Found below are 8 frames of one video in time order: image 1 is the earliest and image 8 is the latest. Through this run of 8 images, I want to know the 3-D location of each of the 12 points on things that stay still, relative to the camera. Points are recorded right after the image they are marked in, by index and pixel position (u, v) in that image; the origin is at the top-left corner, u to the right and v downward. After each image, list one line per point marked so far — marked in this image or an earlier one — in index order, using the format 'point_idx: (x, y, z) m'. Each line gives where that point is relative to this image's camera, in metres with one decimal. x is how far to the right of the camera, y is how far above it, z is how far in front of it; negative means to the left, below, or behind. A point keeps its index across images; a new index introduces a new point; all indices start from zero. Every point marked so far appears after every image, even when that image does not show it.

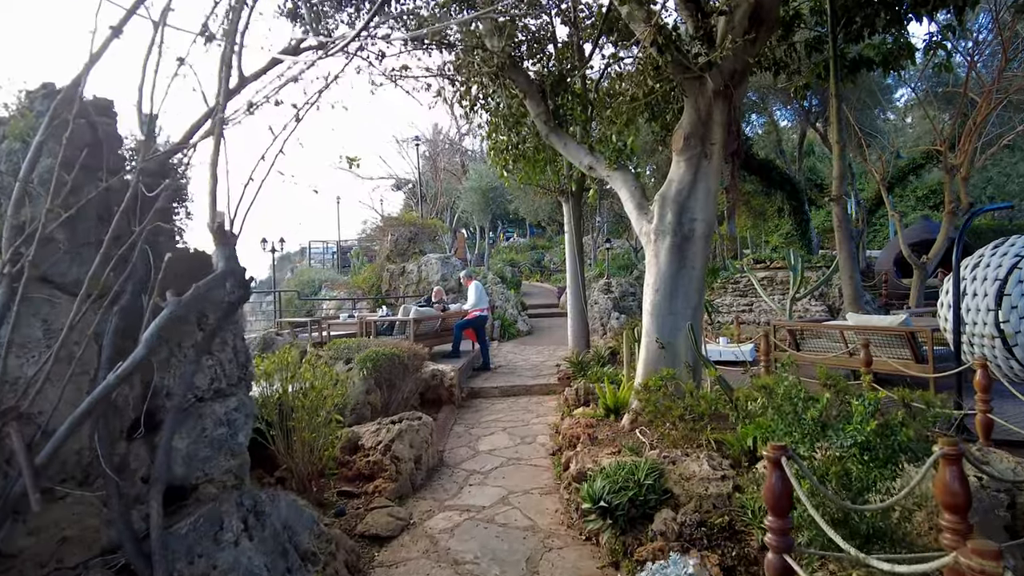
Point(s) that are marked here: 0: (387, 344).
0: (-1.4, -0.6, +7.2) m
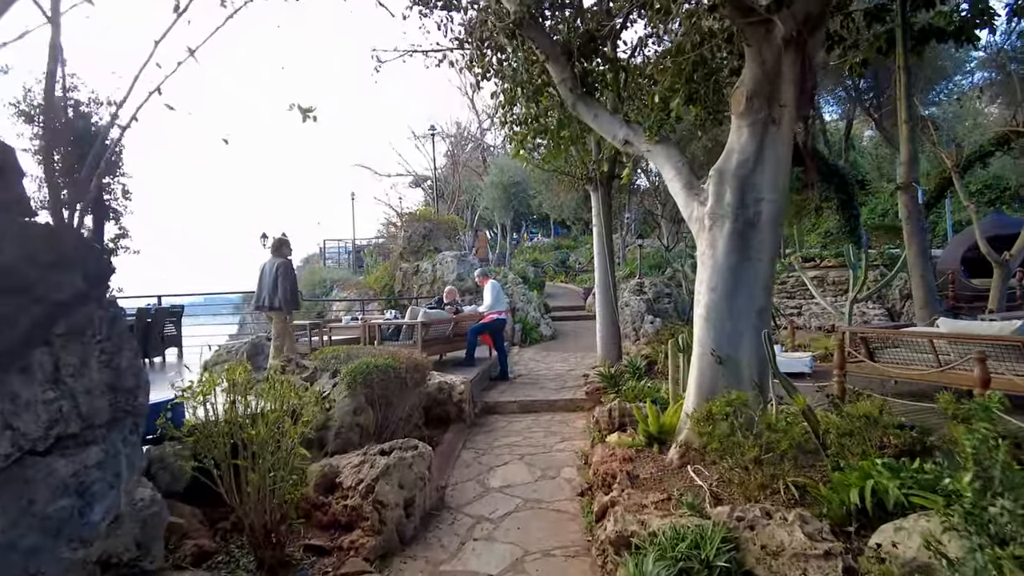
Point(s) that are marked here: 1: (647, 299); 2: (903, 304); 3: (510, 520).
0: (-1.2, -0.6, +6.1) m
1: (+2.4, -0.2, +11.6) m
2: (+6.9, -0.3, +11.6) m
3: (0.0, -1.6, +4.4) m
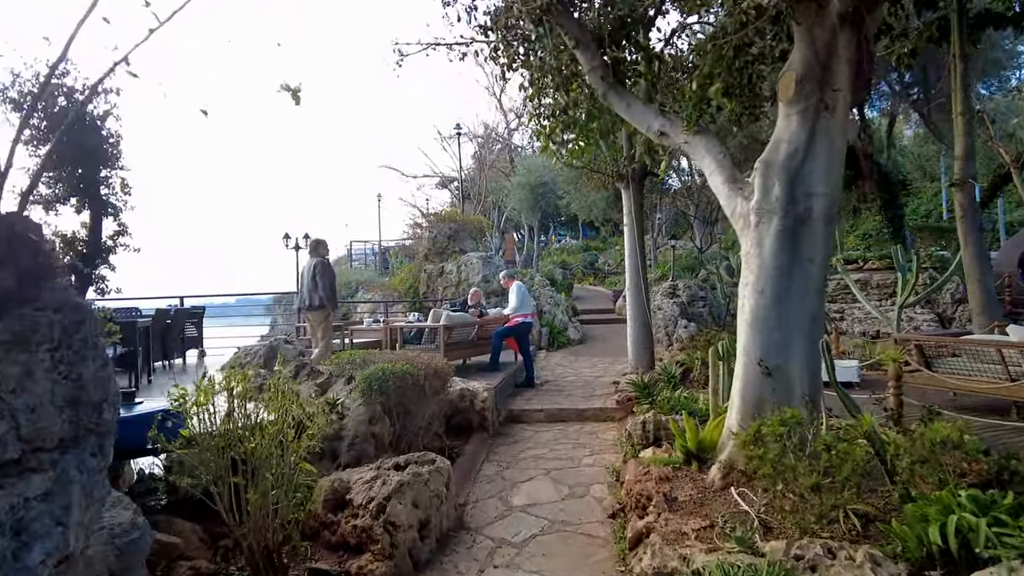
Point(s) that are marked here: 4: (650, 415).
0: (-1.0, -0.6, +5.8) m
1: (+2.8, -0.2, +11.1) m
2: (+7.3, -0.3, +10.9) m
3: (+0.1, -1.6, +4.0) m
4: (+1.1, -1.0, +5.3) m
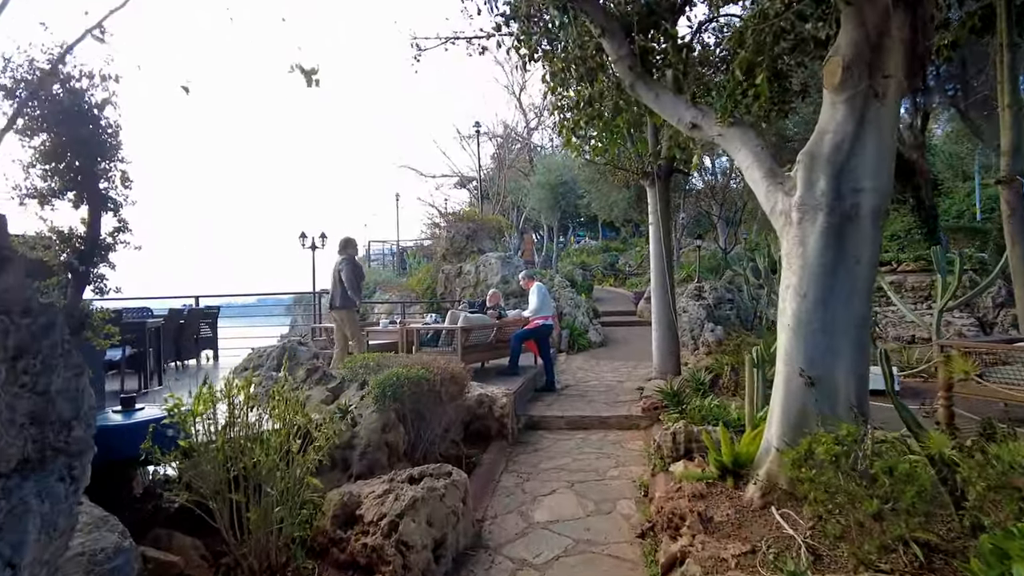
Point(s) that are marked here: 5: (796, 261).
0: (-0.8, -0.6, +5.5) m
1: (+3.1, -0.3, +10.7) m
2: (+7.6, -0.4, +10.4) m
3: (+0.3, -1.6, +3.7) m
4: (+1.3, -1.0, +5.0) m
5: (+1.8, +0.2, +4.1) m
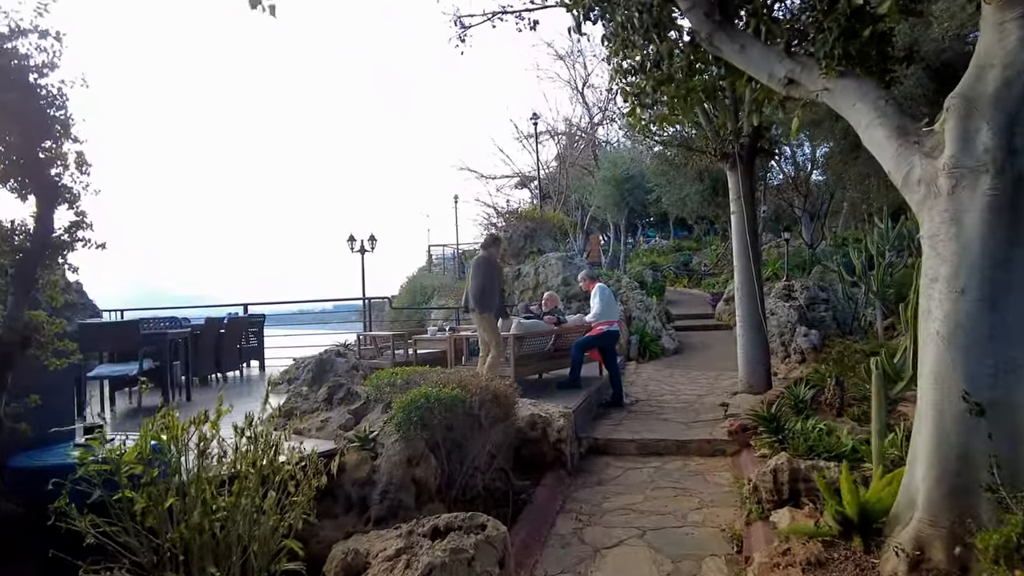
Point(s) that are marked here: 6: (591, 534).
0: (-0.4, -0.6, +4.6) m
1: (+4.0, -0.2, +9.4) m
2: (+8.5, -0.3, +8.6) m
3: (+0.5, -1.6, +2.8) m
4: (+1.6, -1.0, +3.9) m
5: (+2.0, +0.2, +3.0) m
6: (+0.5, -1.5, +4.1) m
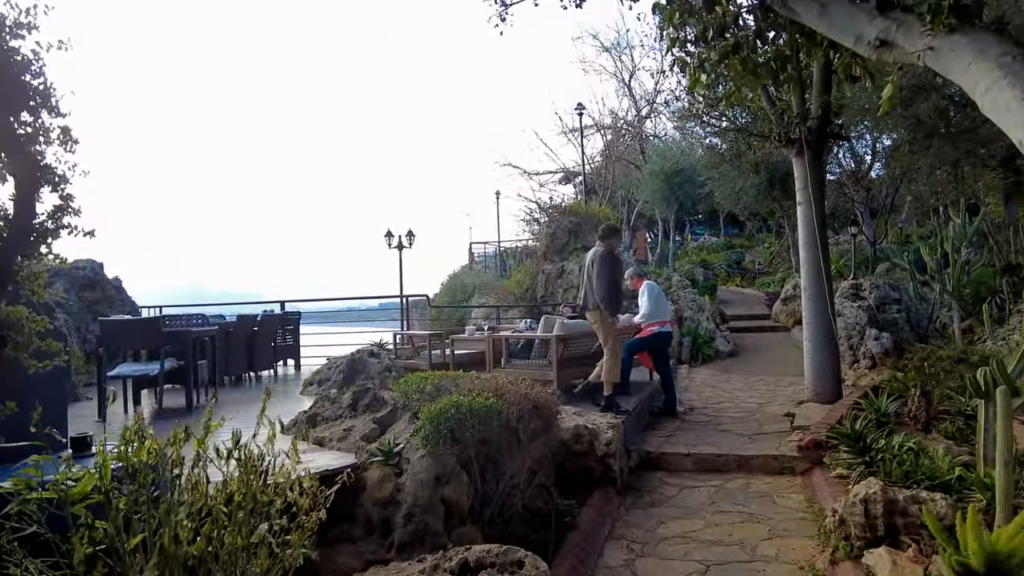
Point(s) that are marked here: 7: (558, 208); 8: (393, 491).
0: (-0.1, -0.6, +4.2) m
1: (+4.6, -0.2, +8.6) m
2: (+9.0, -0.3, +7.5) m
3: (+0.6, -1.6, +2.2) m
4: (+1.8, -1.0, +3.3) m
5: (+2.2, +0.2, +2.4) m
6: (+0.7, -1.5, +3.5) m
7: (+1.0, +1.7, +14.2) m
8: (-0.6, -1.1, +3.5) m
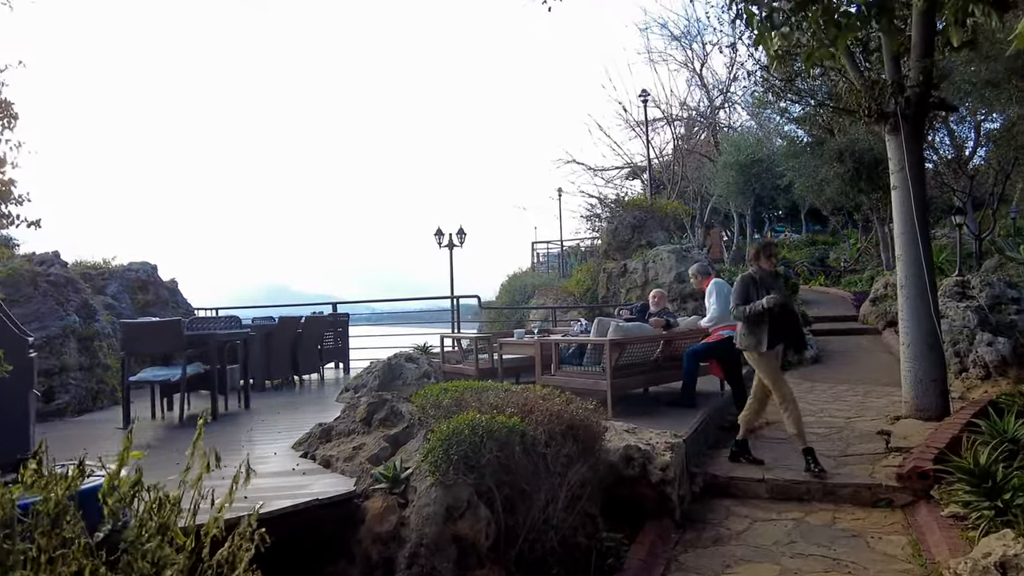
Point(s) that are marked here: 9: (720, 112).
0: (+0.1, -0.6, +3.6) m
1: (+5.2, -0.2, +7.5) m
2: (+9.5, -0.2, +5.9) m
3: (+0.6, -1.5, +1.6) m
4: (+1.9, -1.0, +2.5) m
5: (+2.1, +0.2, +1.5) m
6: (+0.8, -1.5, +2.8) m
7: (+2.2, +1.7, +13.4) m
8: (-0.5, -1.1, +2.9) m
9: (+6.0, +5.1, +18.9) m
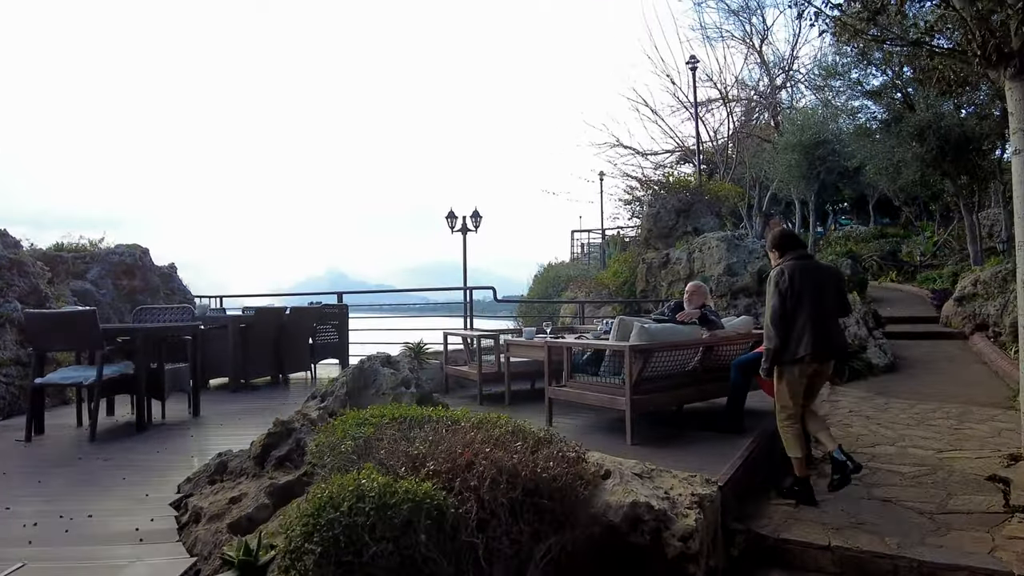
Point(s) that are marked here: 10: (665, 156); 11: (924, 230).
0: (-0.2, -0.5, +2.4) m
1: (+5.3, -0.2, +5.9) m
2: (+9.4, -0.3, +4.0) m
3: (+0.2, -1.5, +0.4) m
4: (+1.6, -1.0, +1.2) m
5: (+1.8, +0.2, +0.2) m
6: (+0.5, -1.4, +1.6) m
7: (+2.8, +1.8, +12.0) m
8: (-0.8, -1.0, +1.8) m
9: (+7.0, +5.2, +17.2) m
10: (+4.4, +3.8, +18.9) m
11: (+10.8, +1.6, +17.2) m
